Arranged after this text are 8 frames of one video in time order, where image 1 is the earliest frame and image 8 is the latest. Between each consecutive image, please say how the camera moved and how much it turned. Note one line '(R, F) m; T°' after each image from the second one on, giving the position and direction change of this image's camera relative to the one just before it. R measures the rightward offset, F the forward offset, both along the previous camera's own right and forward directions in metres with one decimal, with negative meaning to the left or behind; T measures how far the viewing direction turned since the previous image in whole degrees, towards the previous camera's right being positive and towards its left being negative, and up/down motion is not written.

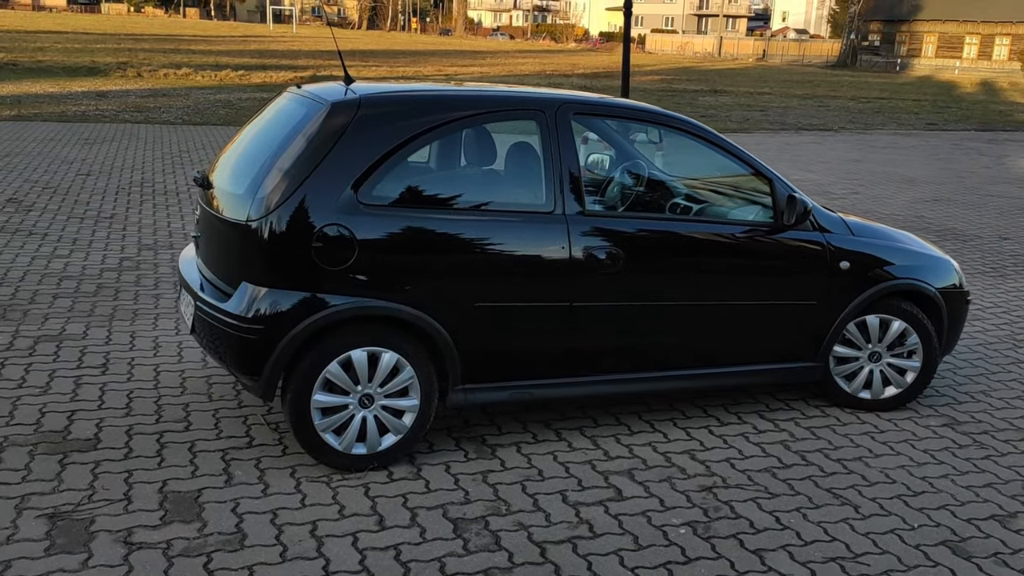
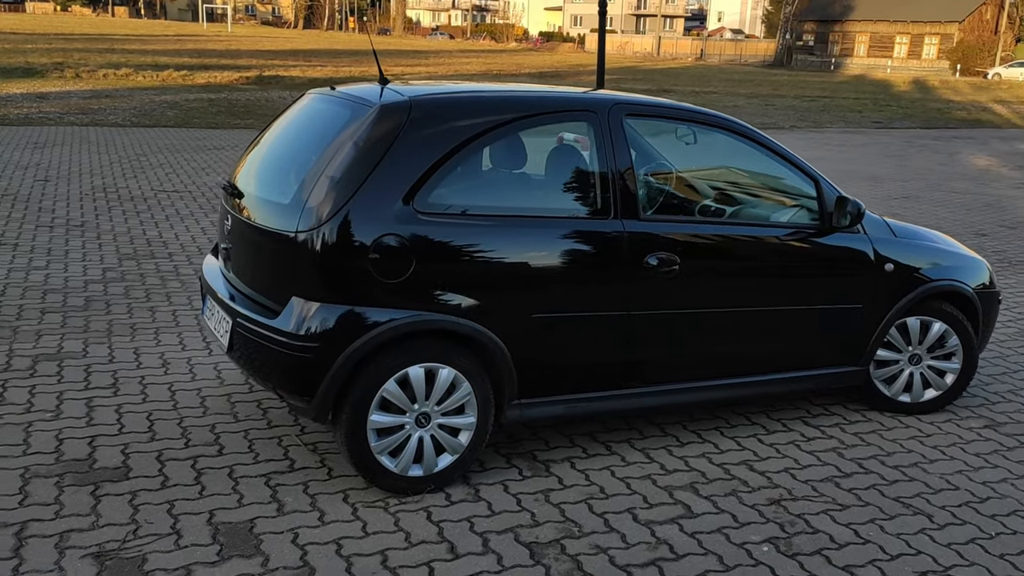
(-0.4, +0.2) m; +4°
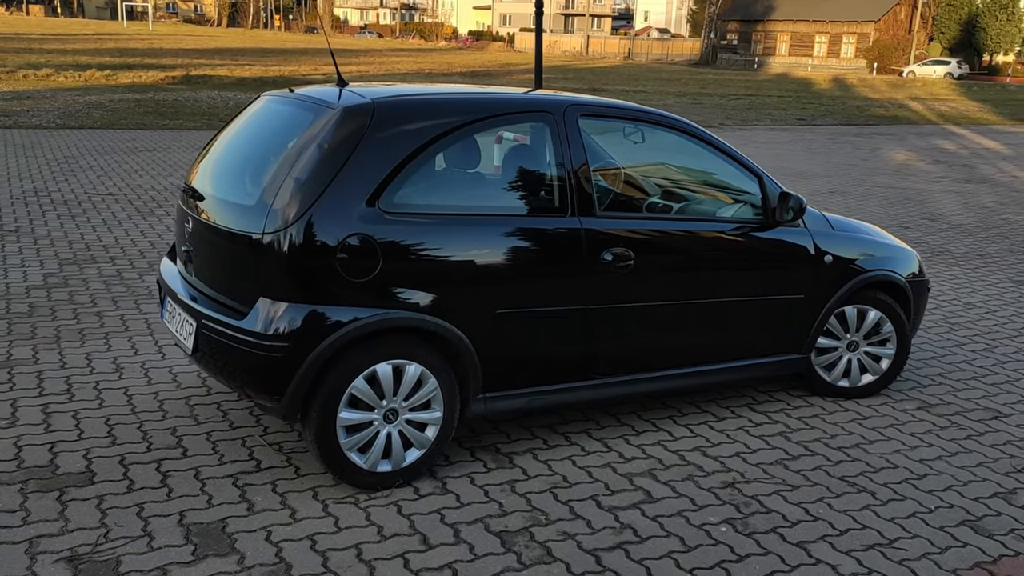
(-0.1, -0.1) m; +4°
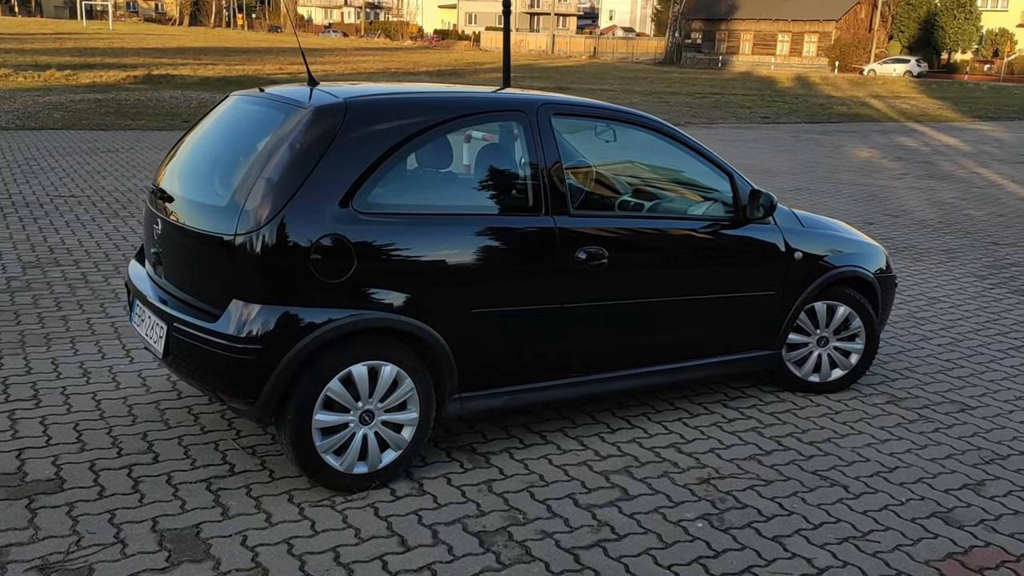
(0.0, 0.0) m; +2°
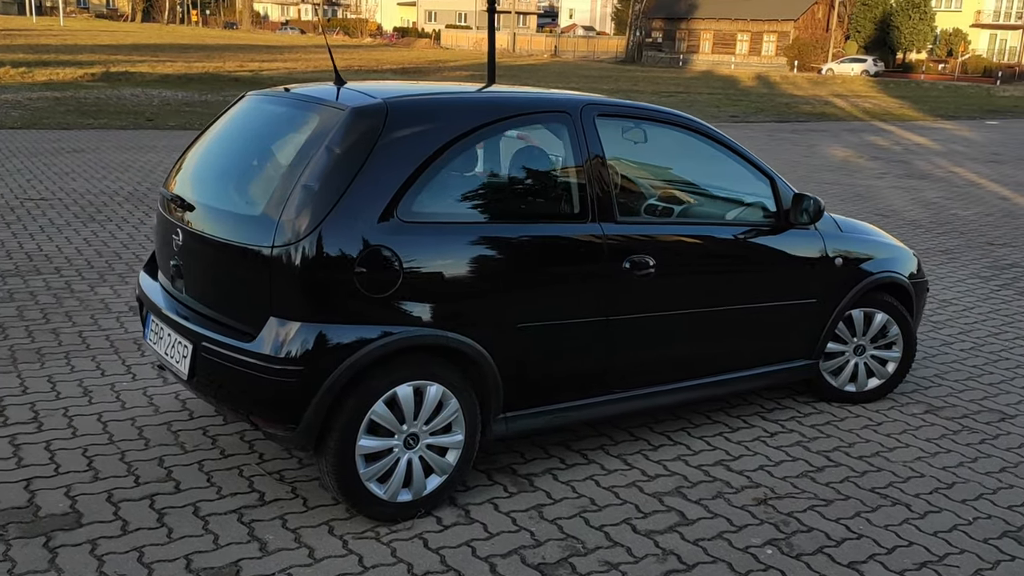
(-0.3, +0.2) m; +3°
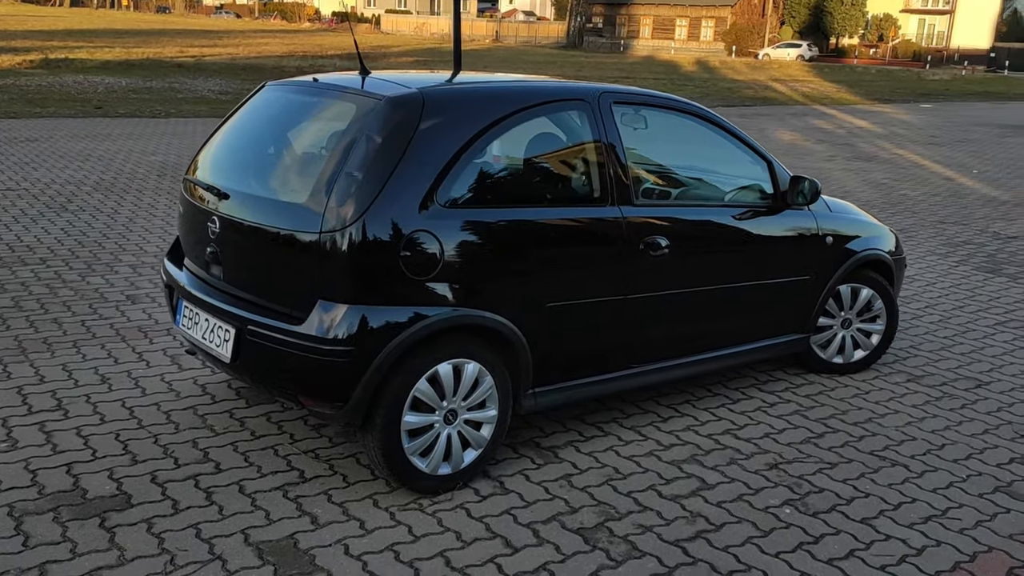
(-0.3, -0.2) m; +4°
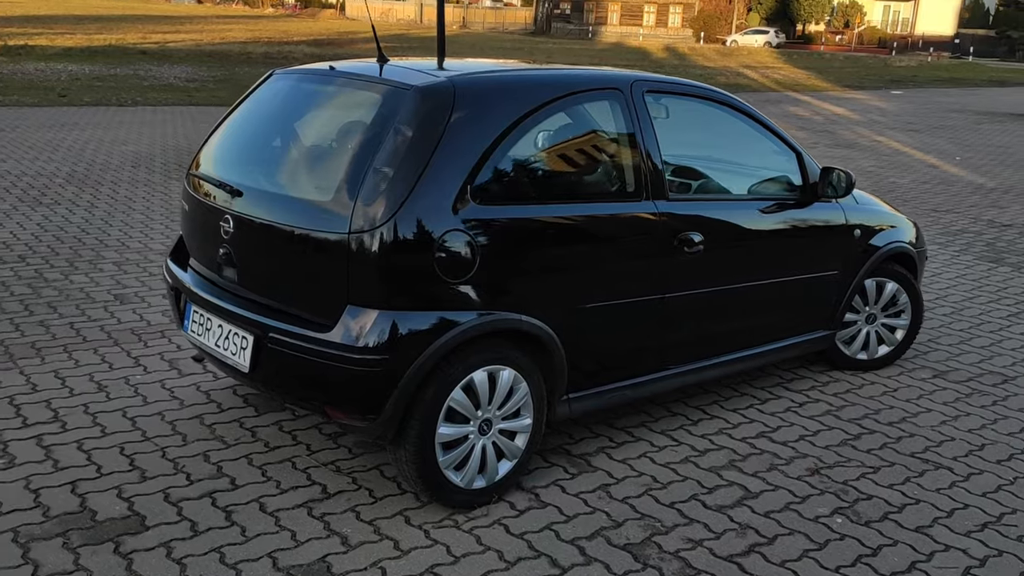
(-0.2, +0.2) m; +2°
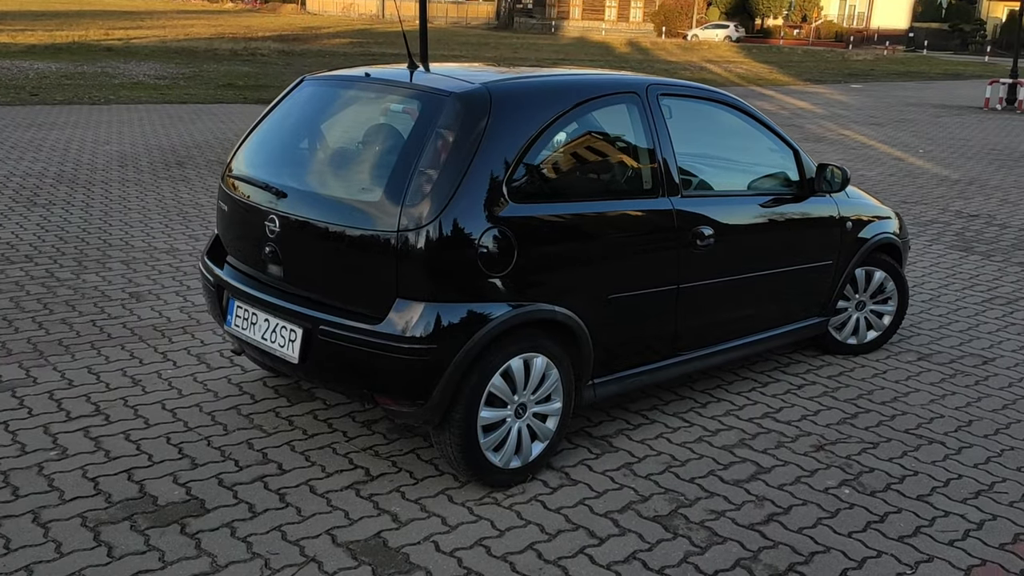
(-0.3, -0.2) m; +2°
